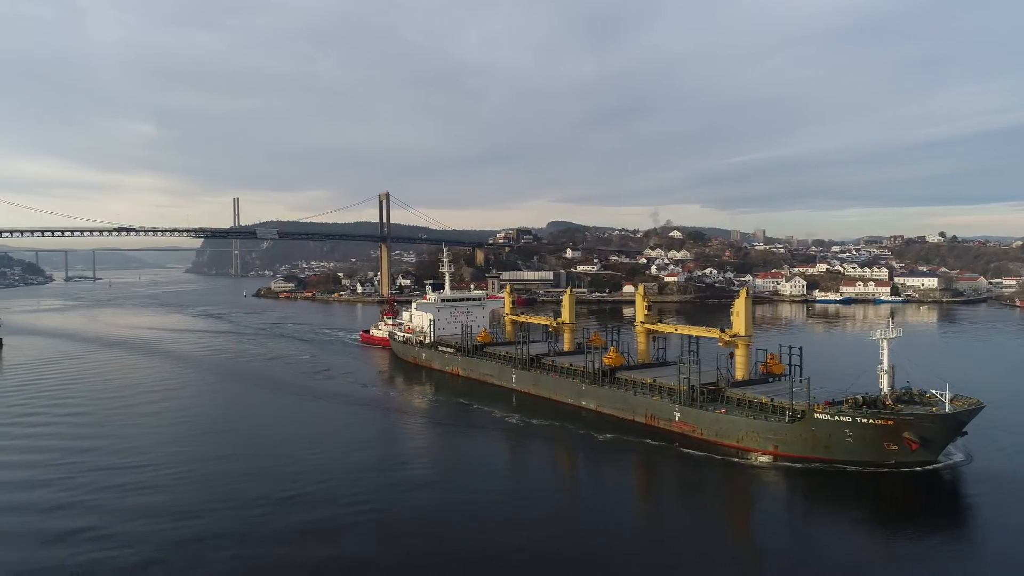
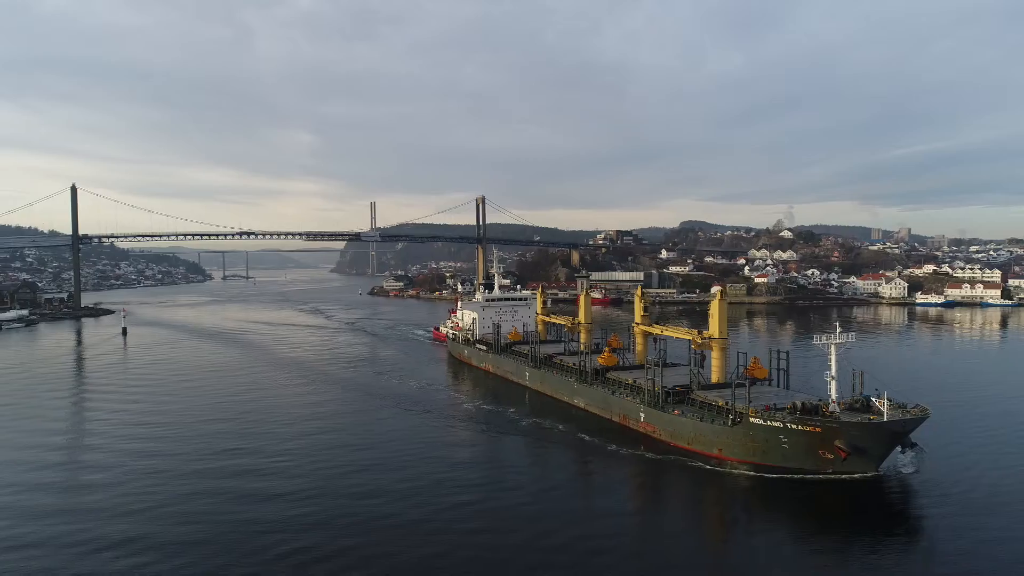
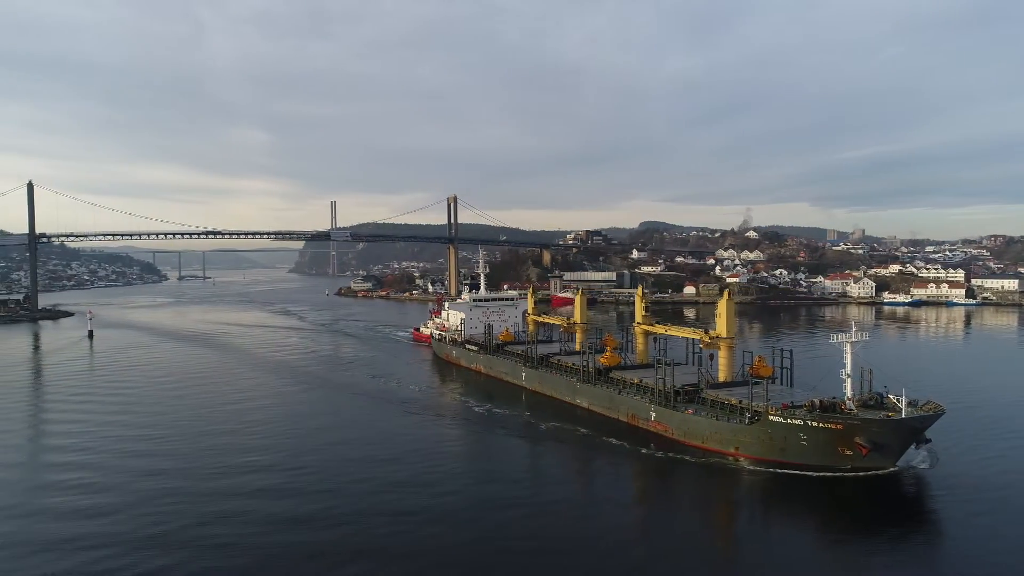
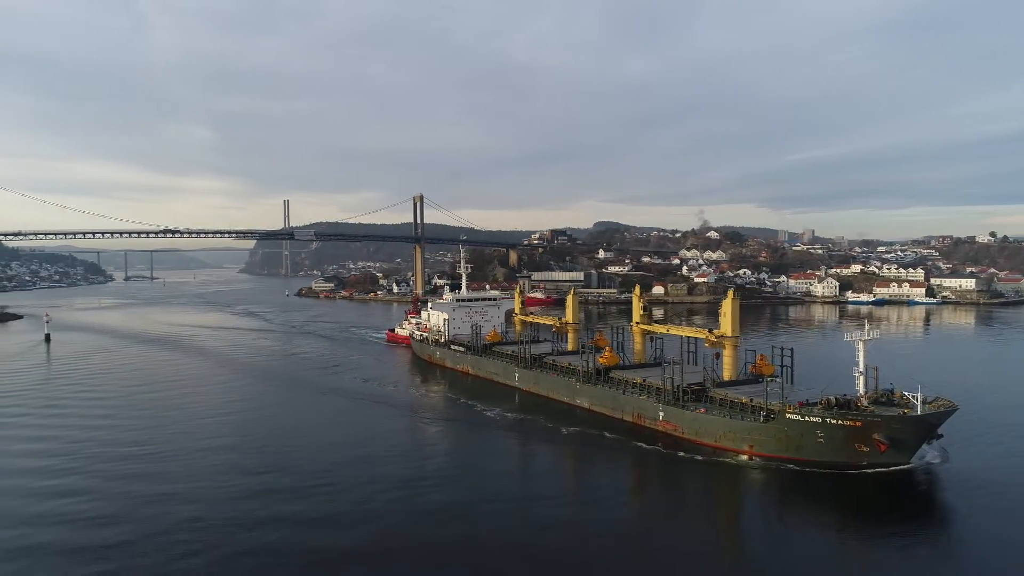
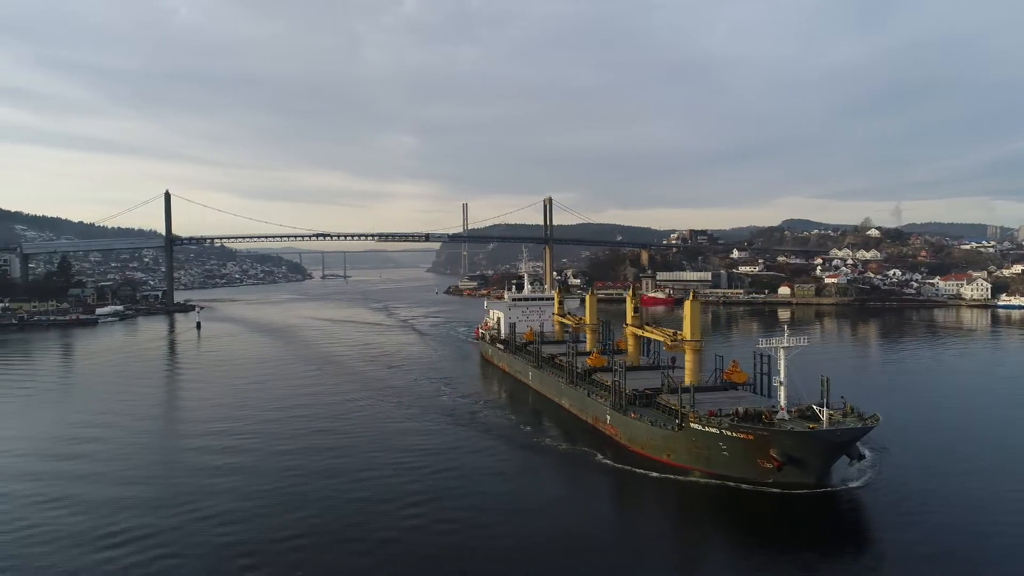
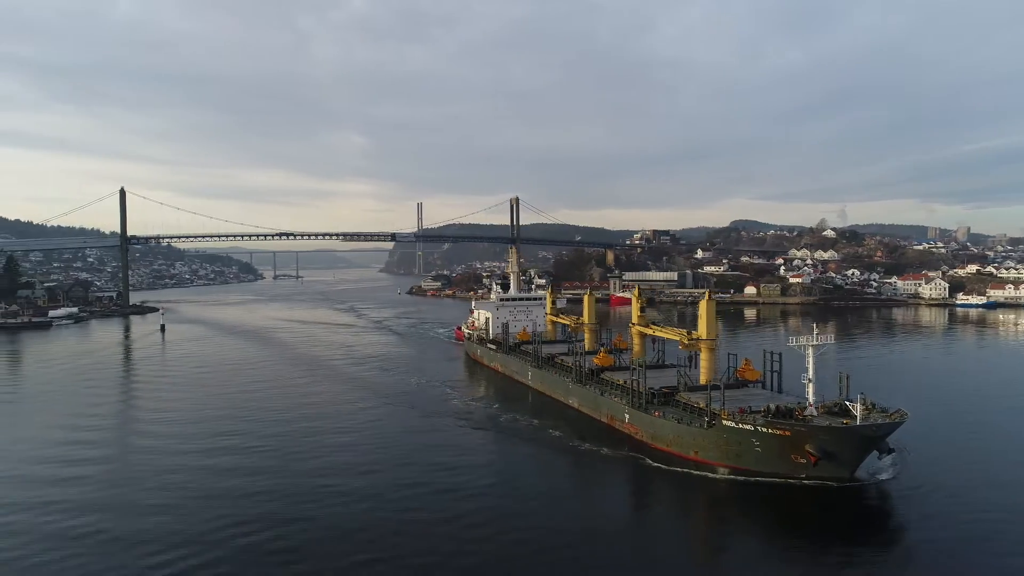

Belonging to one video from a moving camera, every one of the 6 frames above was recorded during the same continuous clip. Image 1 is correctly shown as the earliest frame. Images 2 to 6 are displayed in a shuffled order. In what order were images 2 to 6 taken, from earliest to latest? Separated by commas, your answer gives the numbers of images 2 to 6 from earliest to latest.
4, 3, 2, 6, 5
